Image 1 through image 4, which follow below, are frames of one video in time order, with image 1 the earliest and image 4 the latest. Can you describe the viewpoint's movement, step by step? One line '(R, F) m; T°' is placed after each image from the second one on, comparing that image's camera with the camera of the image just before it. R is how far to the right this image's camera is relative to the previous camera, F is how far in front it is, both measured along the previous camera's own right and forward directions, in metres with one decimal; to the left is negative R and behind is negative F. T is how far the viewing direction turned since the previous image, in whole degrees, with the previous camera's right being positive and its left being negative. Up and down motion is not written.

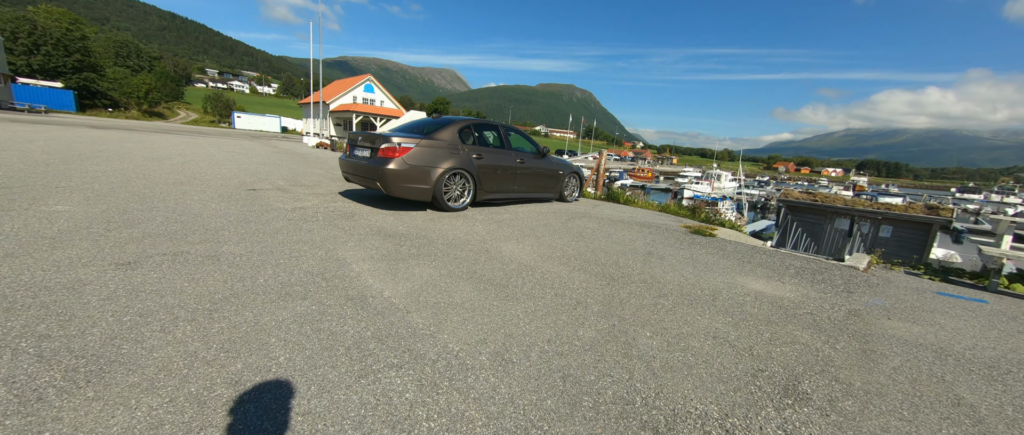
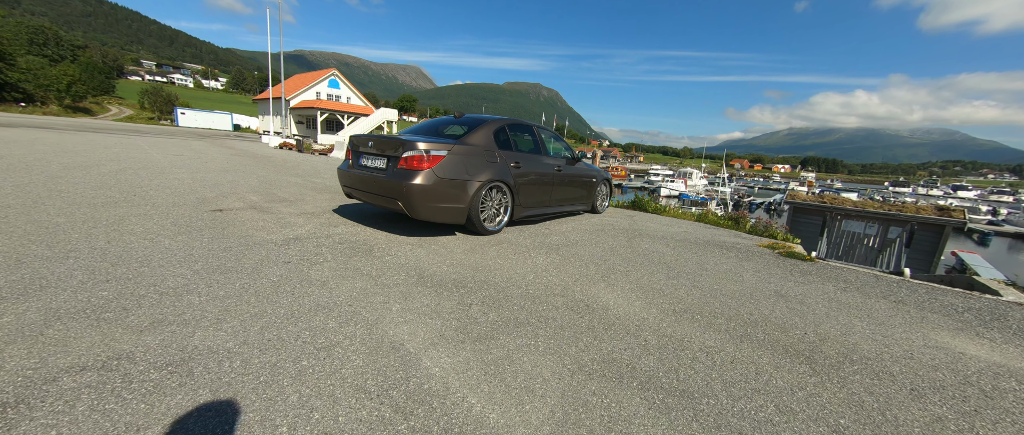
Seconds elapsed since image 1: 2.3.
(-1.1, +1.2) m; +5°
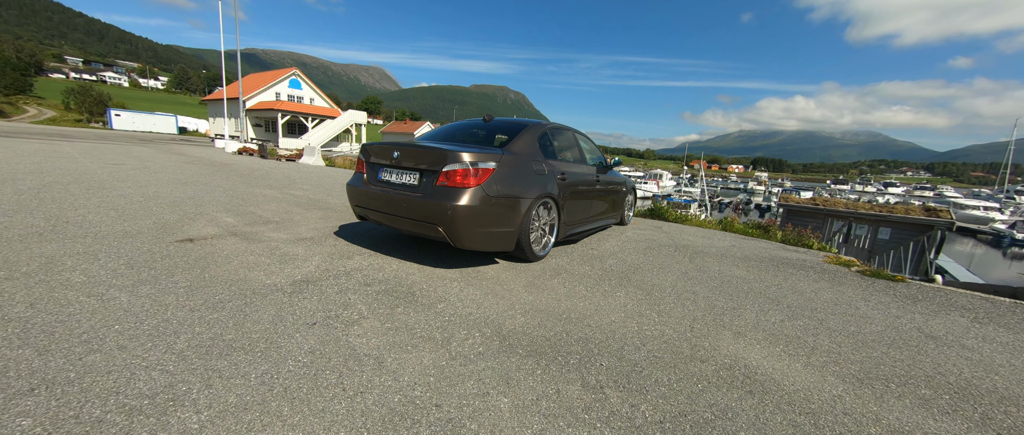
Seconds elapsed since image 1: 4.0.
(-1.0, +0.9) m; +5°
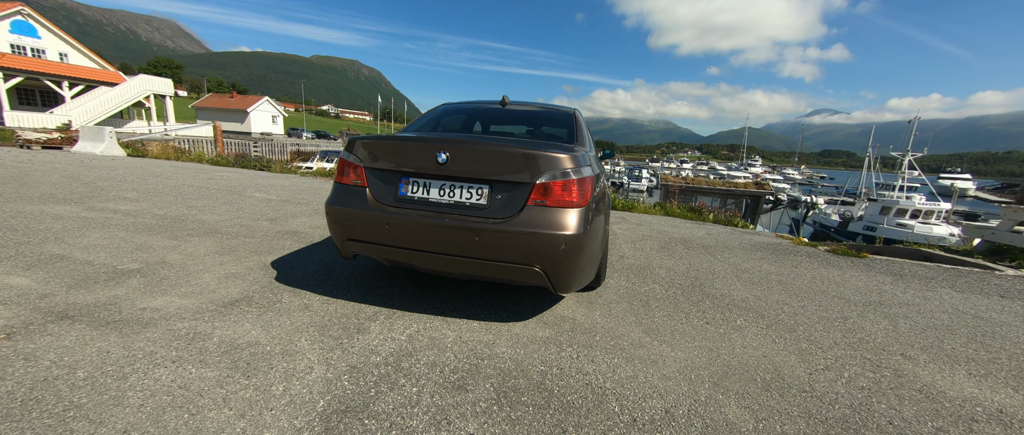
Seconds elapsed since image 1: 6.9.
(-1.7, +1.4) m; +21°
